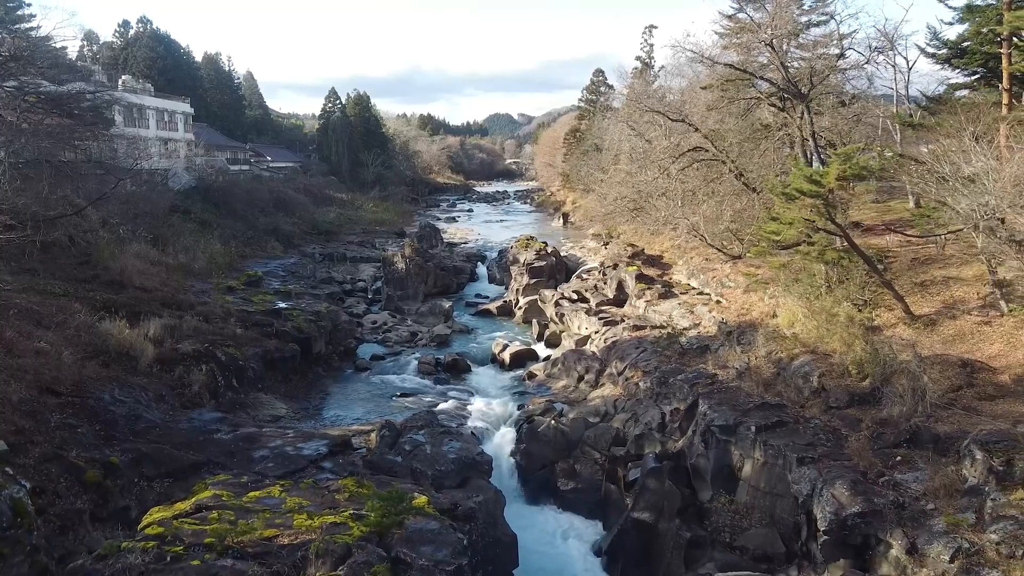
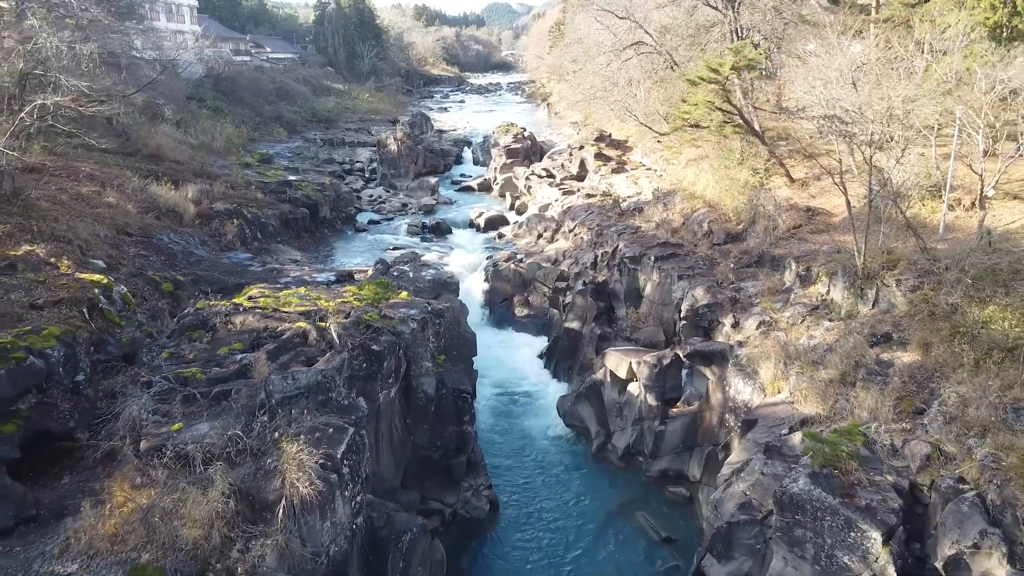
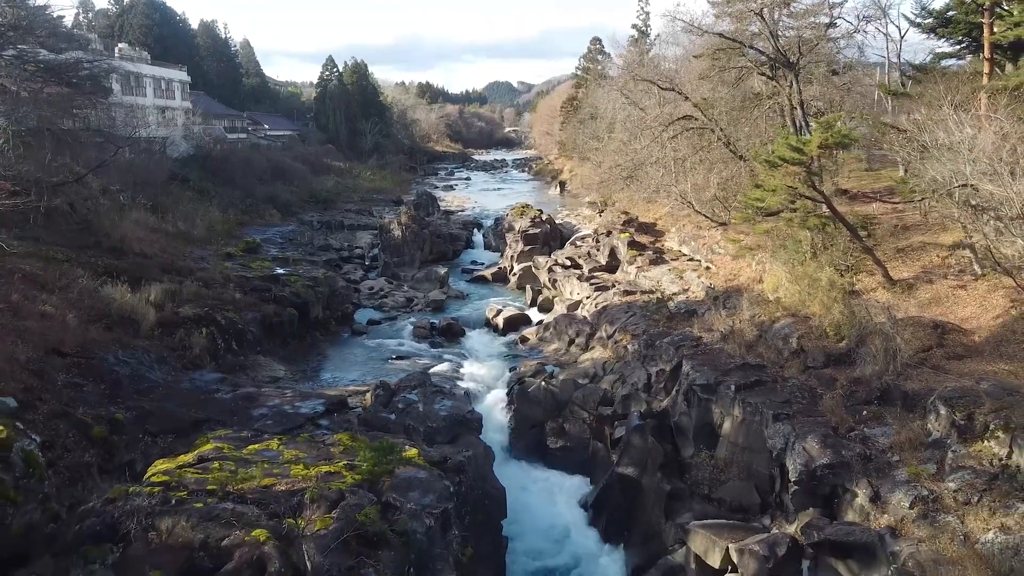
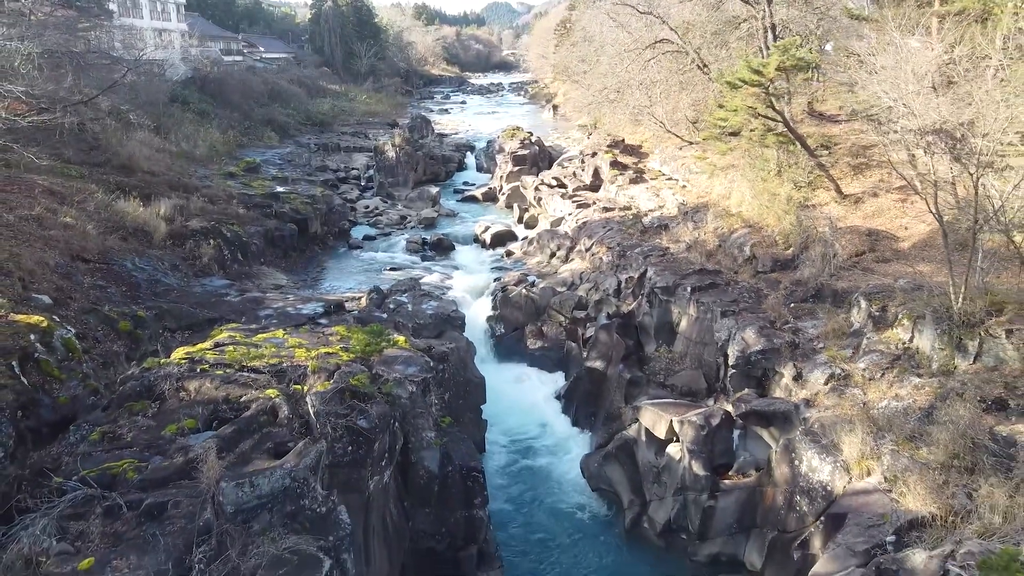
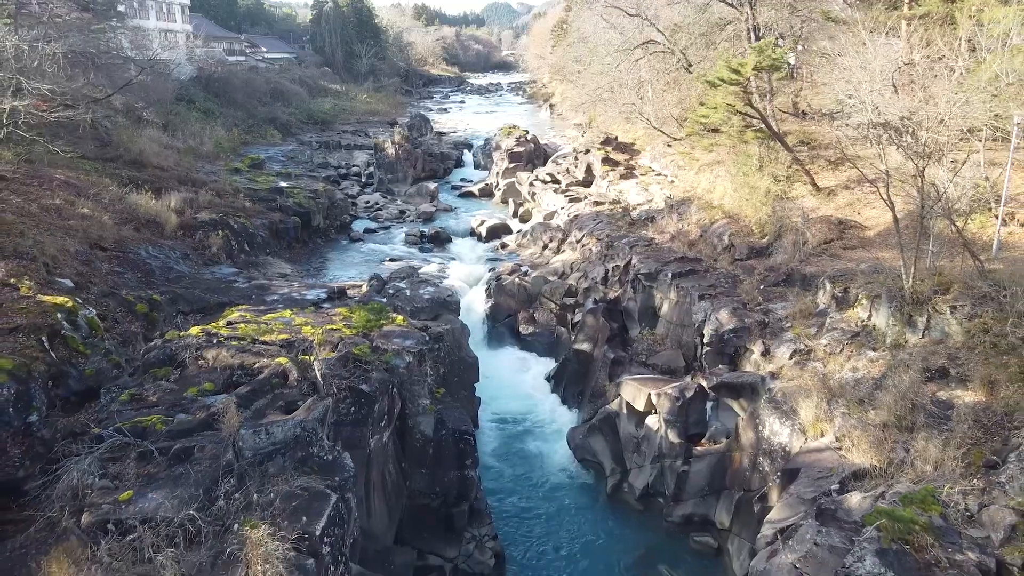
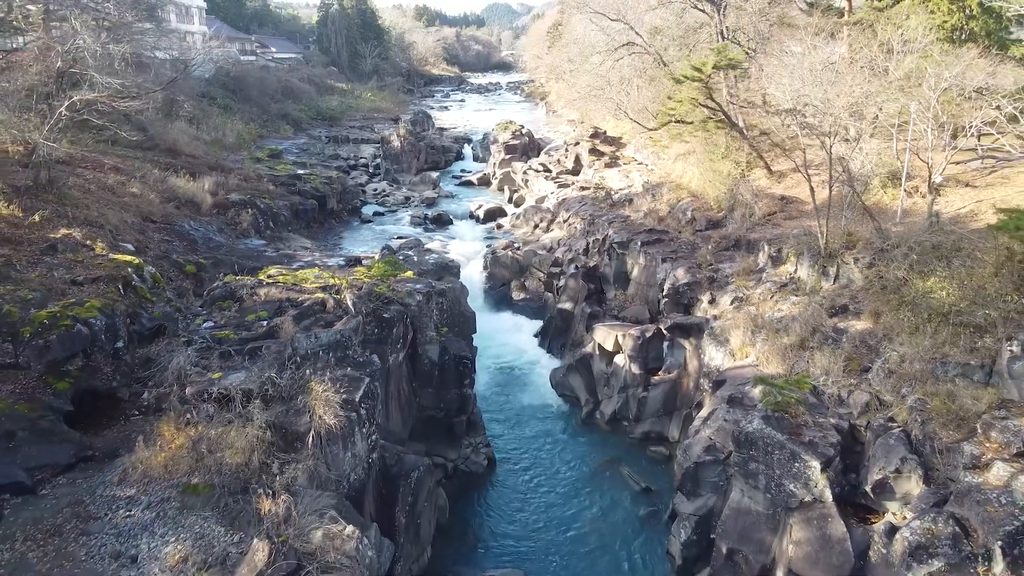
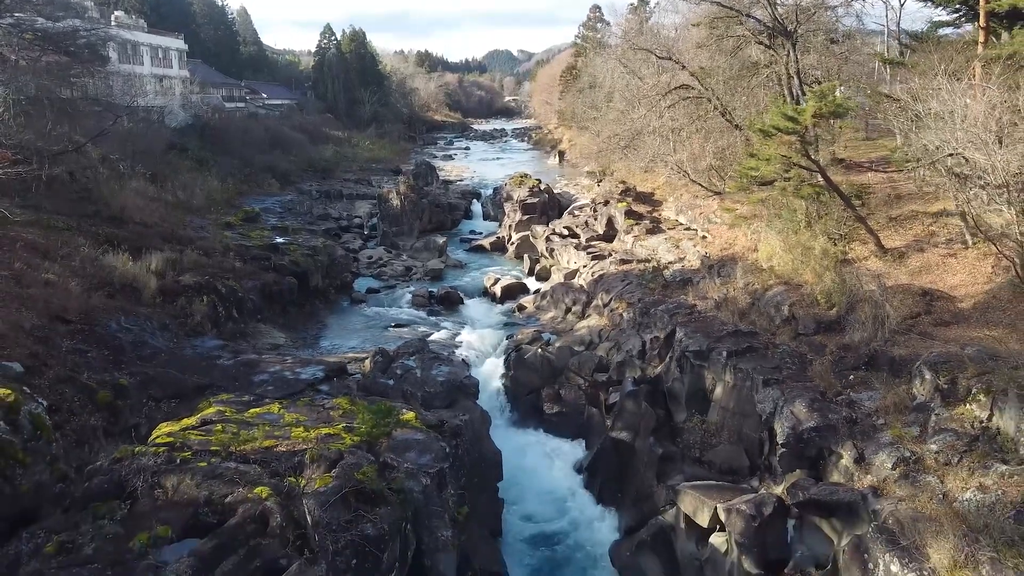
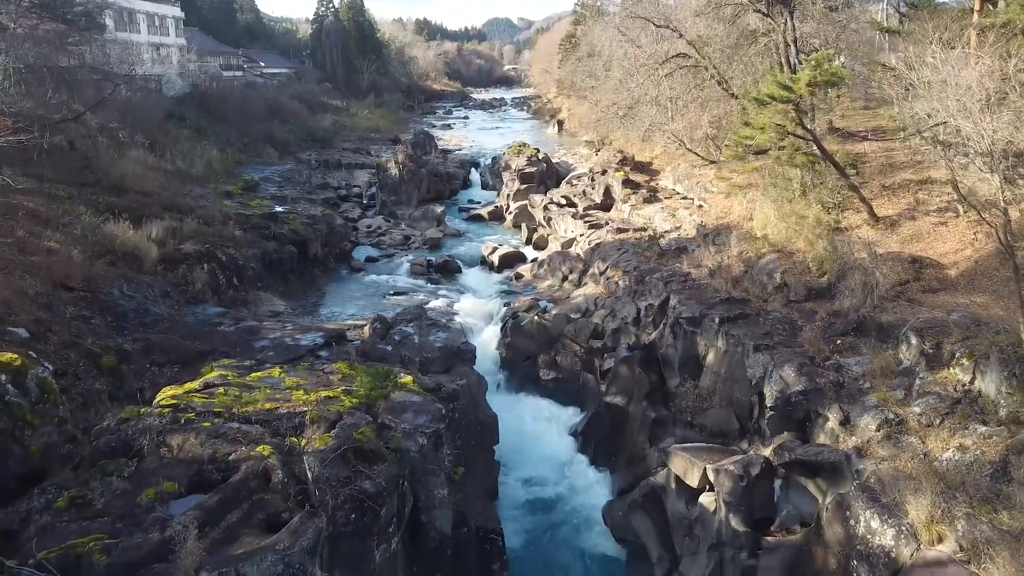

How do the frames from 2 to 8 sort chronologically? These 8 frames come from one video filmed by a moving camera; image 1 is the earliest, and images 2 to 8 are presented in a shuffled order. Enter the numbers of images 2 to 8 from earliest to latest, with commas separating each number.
3, 7, 8, 4, 5, 2, 6
